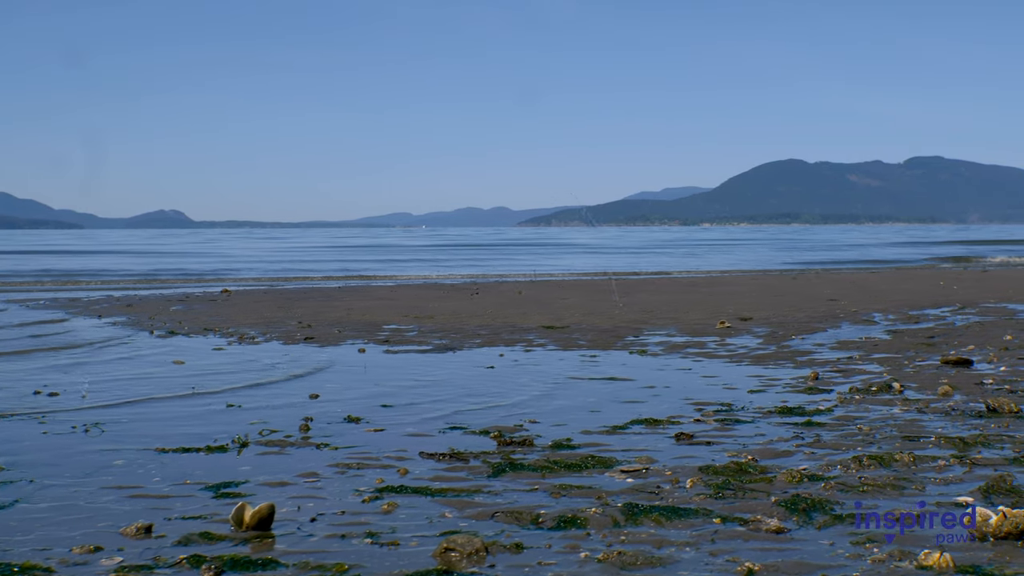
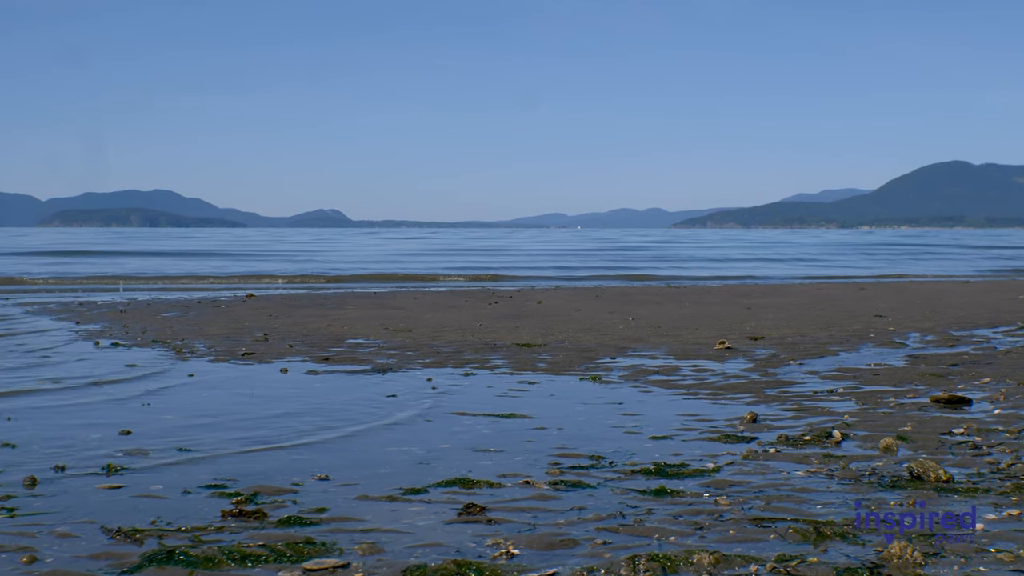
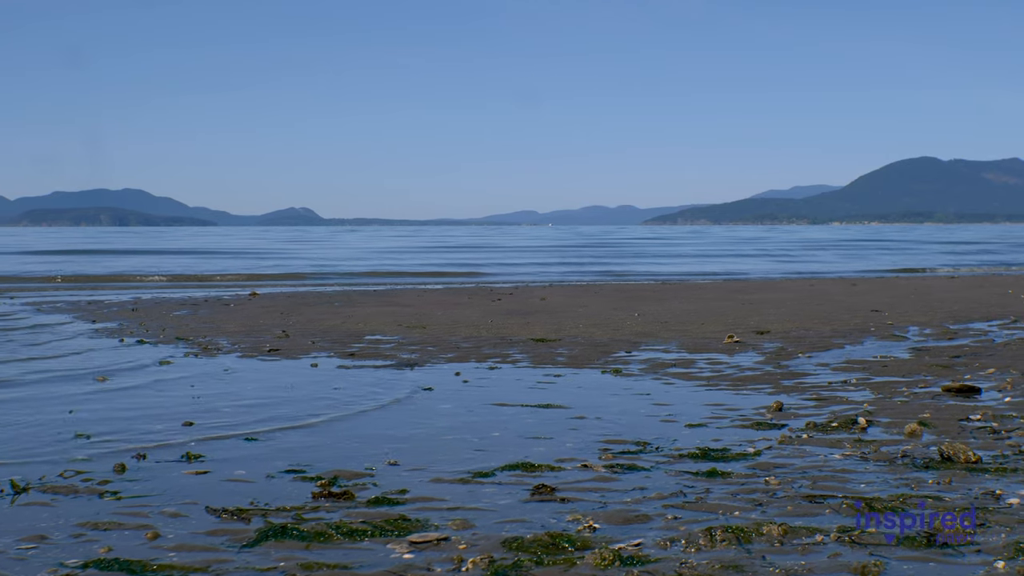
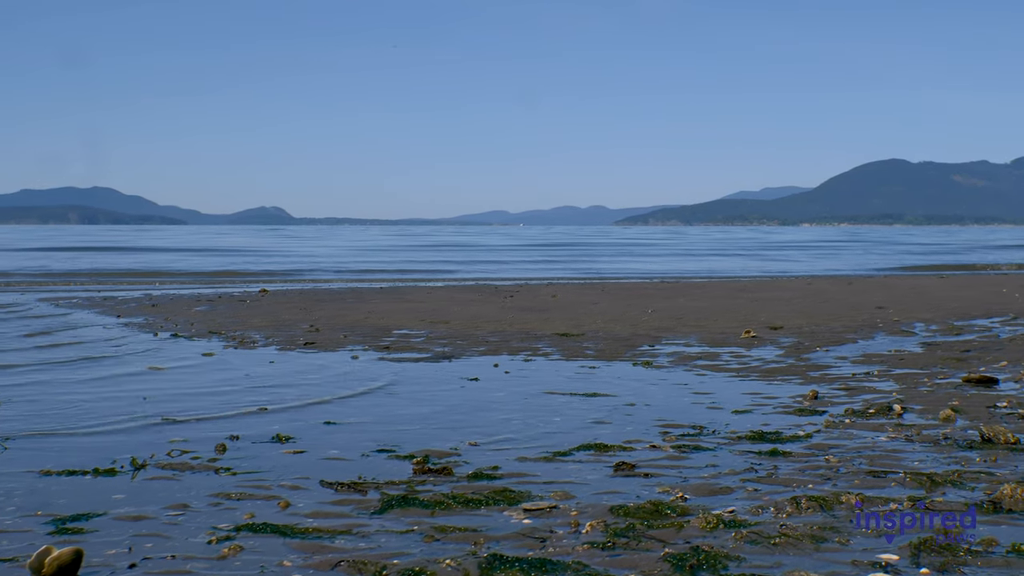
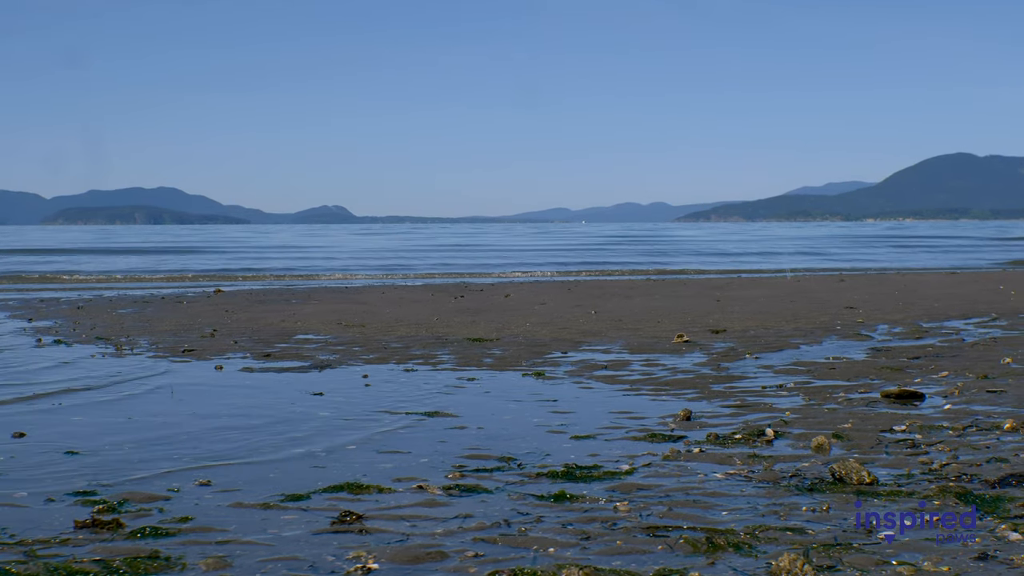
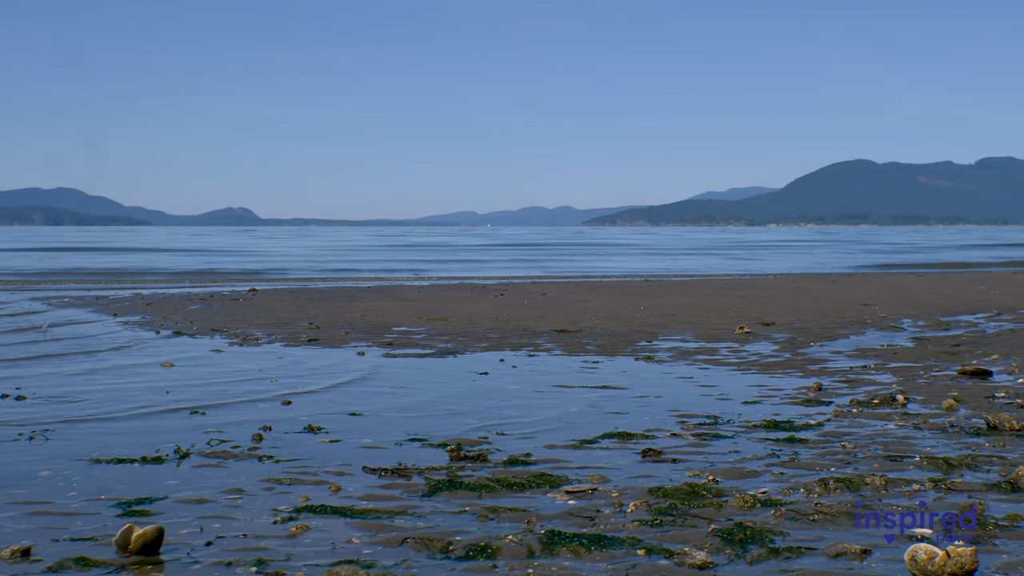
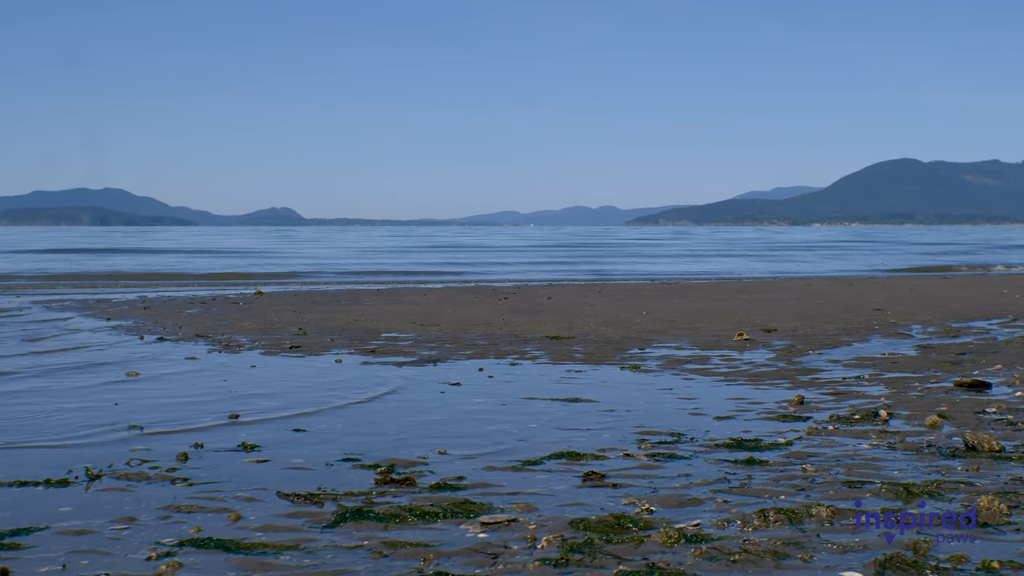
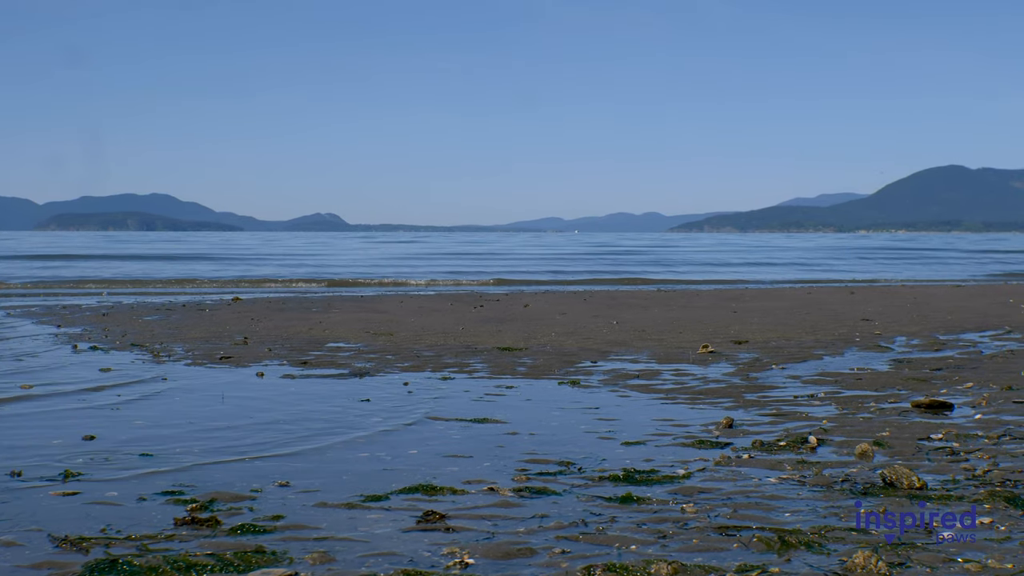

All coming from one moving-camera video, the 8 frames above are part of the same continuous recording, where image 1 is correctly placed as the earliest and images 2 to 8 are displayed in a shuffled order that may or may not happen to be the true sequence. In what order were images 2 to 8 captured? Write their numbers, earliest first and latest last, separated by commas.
6, 4, 7, 3, 2, 8, 5
